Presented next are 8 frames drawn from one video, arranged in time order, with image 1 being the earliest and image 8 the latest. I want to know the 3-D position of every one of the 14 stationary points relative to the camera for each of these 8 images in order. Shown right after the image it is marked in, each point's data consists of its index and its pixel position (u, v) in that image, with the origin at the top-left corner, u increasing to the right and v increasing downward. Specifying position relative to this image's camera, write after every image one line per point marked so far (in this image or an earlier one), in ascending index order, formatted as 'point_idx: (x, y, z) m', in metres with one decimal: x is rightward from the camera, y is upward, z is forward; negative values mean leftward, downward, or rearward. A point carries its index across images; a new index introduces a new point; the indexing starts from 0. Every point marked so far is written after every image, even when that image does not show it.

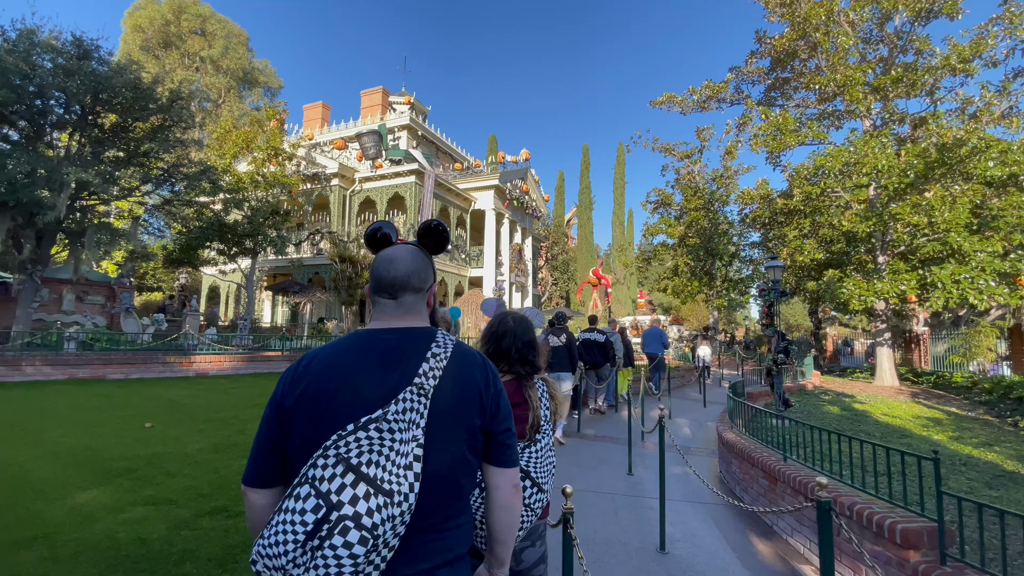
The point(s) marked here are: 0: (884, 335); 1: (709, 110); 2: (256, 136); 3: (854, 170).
0: (+10.3, -1.3, +13.3) m
1: (+6.6, +5.9, +16.2) m
2: (-10.4, +6.2, +19.6) m
3: (+8.3, +2.9, +11.7) m
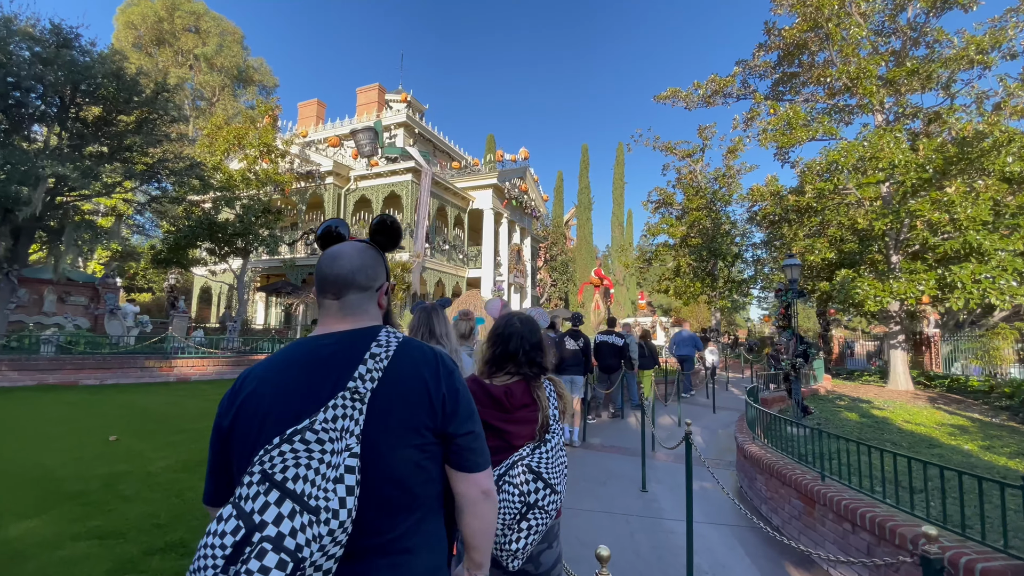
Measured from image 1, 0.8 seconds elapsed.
0: (+10.3, -1.3, +12.8) m
1: (+6.5, +5.9, +15.7) m
2: (-10.5, +6.2, +19.1) m
3: (+8.3, +2.9, +11.2) m
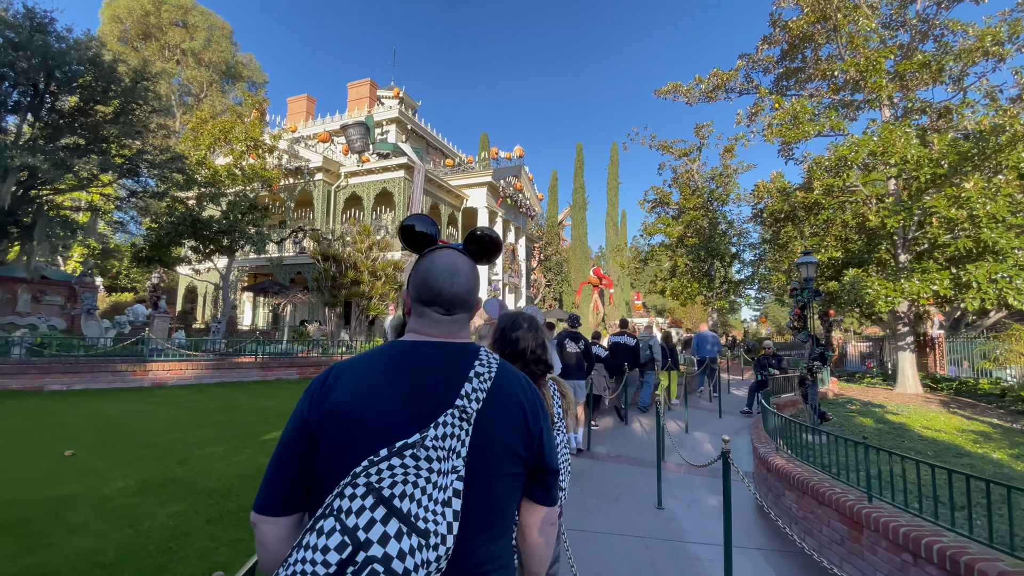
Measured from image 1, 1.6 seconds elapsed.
0: (+10.2, -1.3, +12.5) m
1: (+6.4, +5.9, +15.3) m
2: (-10.6, +6.2, +18.4) m
3: (+8.2, +2.9, +10.8) m
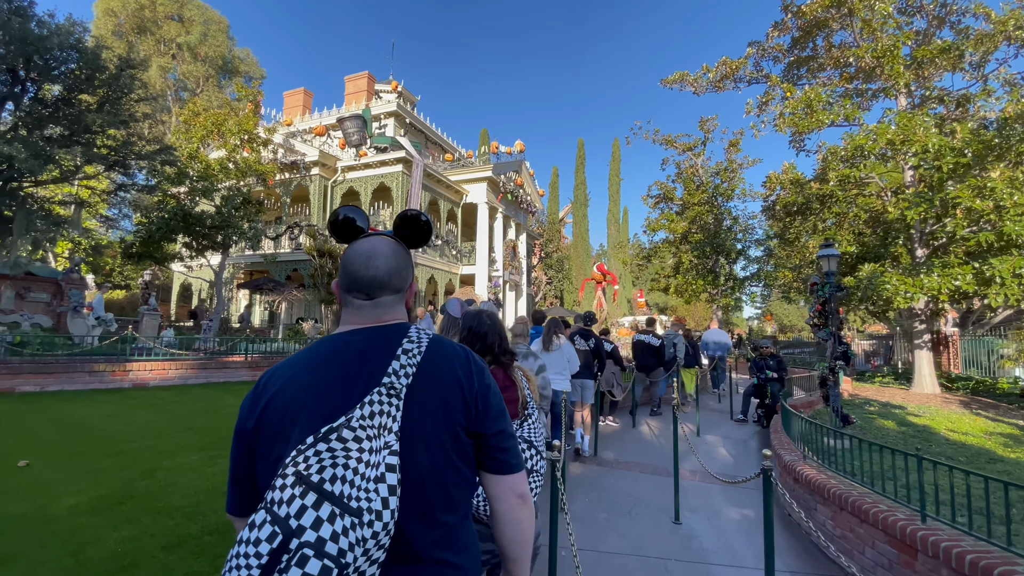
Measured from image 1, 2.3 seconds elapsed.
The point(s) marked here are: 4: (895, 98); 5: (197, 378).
0: (+10.2, -1.2, +12.0) m
1: (+6.5, +6.0, +14.8) m
2: (-10.6, +6.3, +17.9) m
3: (+8.3, +3.0, +10.3) m
4: (+9.7, +4.9, +12.4) m
5: (-6.4, -1.8, +9.9) m
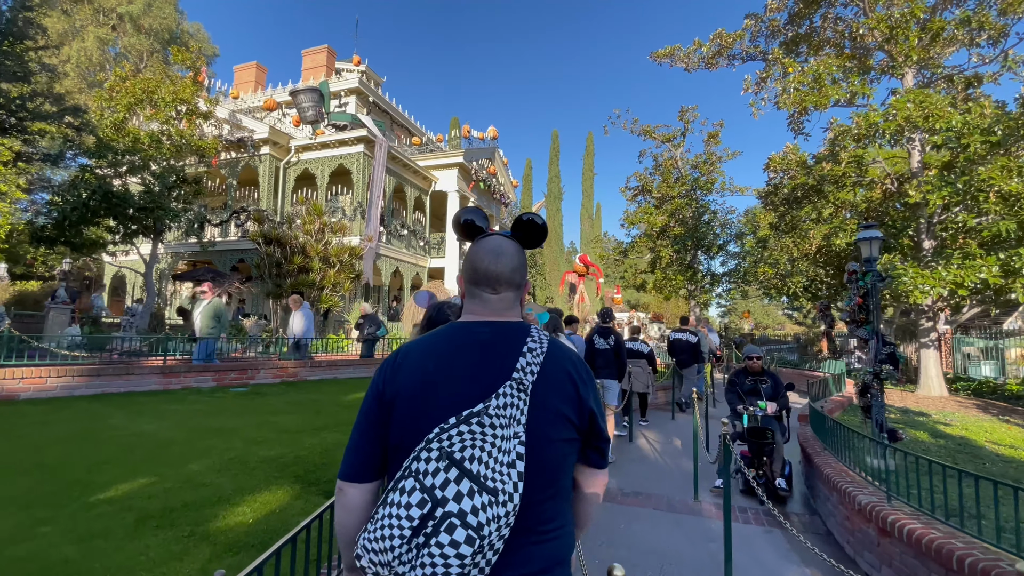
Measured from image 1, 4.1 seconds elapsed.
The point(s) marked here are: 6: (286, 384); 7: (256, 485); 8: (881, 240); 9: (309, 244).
0: (+9.6, -1.1, +11.1) m
1: (+5.8, +6.2, +13.6) m
2: (-11.4, +6.6, +15.7) m
3: (+7.8, +3.1, +9.3) m
4: (+9.2, +5.0, +11.5) m
5: (-6.8, -1.6, +8.0) m
6: (-4.9, -2.1, +10.3) m
7: (-2.1, -1.6, +4.0) m
8: (+4.7, +0.6, +6.2) m
9: (-6.3, +1.4, +15.1) m
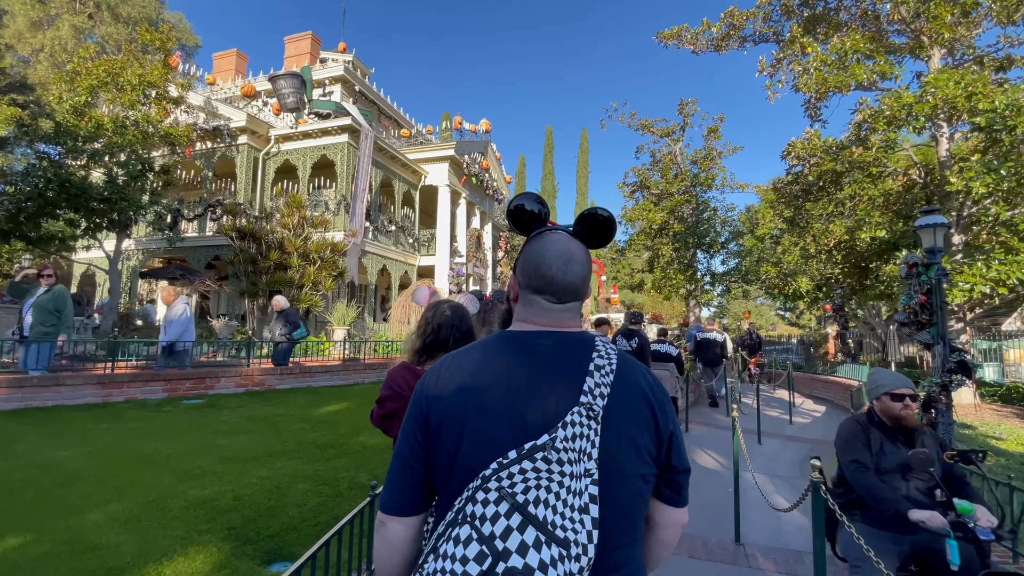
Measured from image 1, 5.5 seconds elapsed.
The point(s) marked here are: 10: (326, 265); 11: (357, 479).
0: (+9.5, -1.0, +10.3) m
1: (+5.6, +6.2, +12.7) m
2: (-11.6, +6.6, +14.5) m
3: (+7.8, +3.1, +8.4) m
4: (+9.1, +5.0, +10.6) m
5: (-6.9, -1.6, +6.9) m
6: (-5.0, -2.0, +9.2) m
7: (-2.1, -1.6, +3.0) m
8: (+4.7, +0.7, +5.2) m
9: (-6.5, +1.4, +14.0) m
10: (-5.5, +0.7, +14.4) m
11: (-1.3, -1.7, +4.2) m
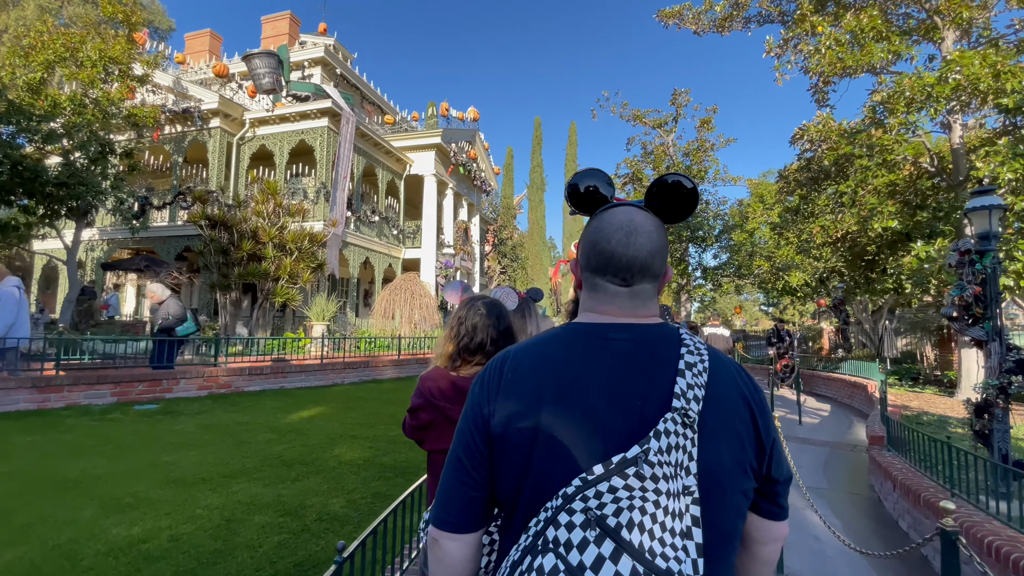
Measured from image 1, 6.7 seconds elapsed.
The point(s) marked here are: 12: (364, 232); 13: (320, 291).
0: (+9.4, -0.9, +9.9) m
1: (+5.4, +6.4, +12.1) m
2: (-11.9, +6.8, +13.3) m
3: (+7.7, +3.2, +7.9) m
4: (+8.9, +5.2, +10.1) m
5: (-6.9, -1.4, +6.0) m
6: (-5.1, -1.9, +8.4) m
7: (-2.0, -1.5, +2.2) m
8: (+4.7, +0.7, +4.7) m
9: (-6.7, +1.6, +13.0) m
10: (-5.8, +0.9, +13.5) m
11: (-1.3, -1.6, +3.4) m
12: (-5.4, +2.1, +17.9) m
13: (-6.0, -0.1, +15.2) m
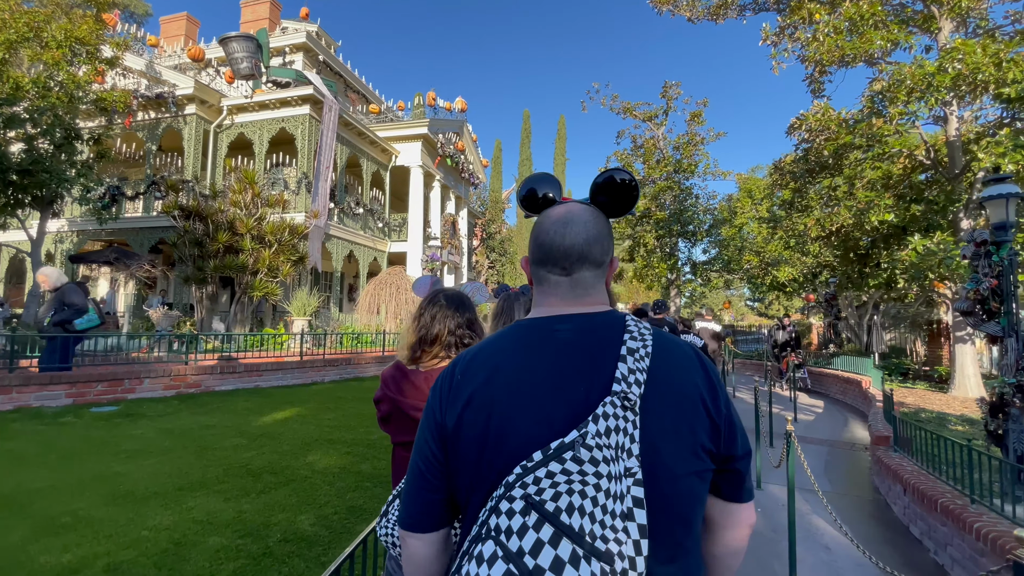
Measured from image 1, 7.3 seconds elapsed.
0: (+9.2, -0.8, +9.8) m
1: (+5.2, +6.5, +11.8) m
2: (-12.2, +7.0, +12.6) m
3: (+7.5, +3.3, +7.7) m
4: (+8.7, +5.3, +9.9) m
5: (-7.0, -1.3, +5.4) m
6: (-5.3, -1.8, +7.9) m
7: (-2.1, -1.4, +1.8) m
8: (+4.6, +0.8, +4.4) m
9: (-7.0, +1.8, +12.5) m
10: (-6.1, +1.1, +13.0) m
11: (-1.4, -1.5, +3.1) m
12: (-5.9, +2.3, +17.3) m
13: (-6.4, +0.1, +14.7) m
